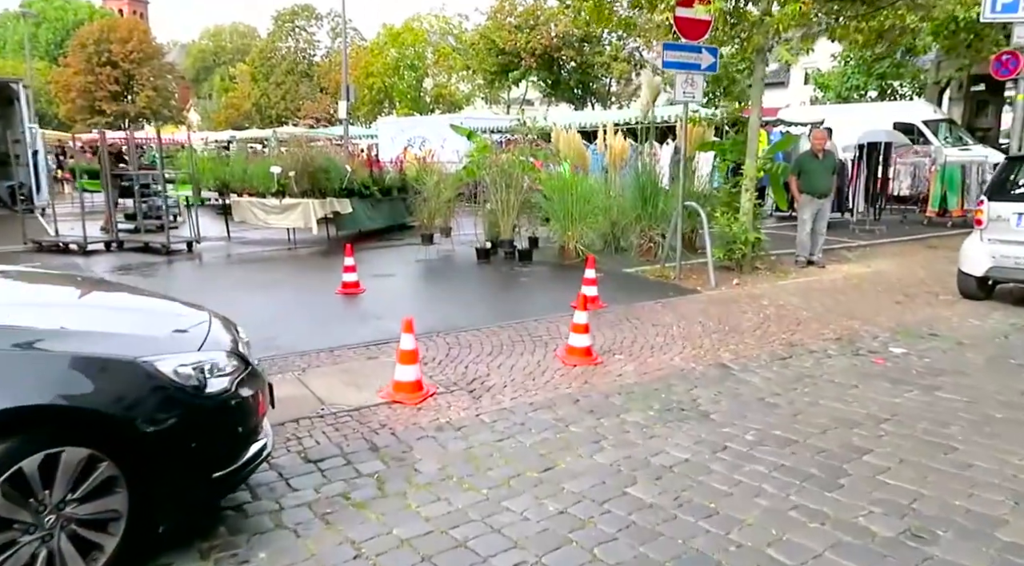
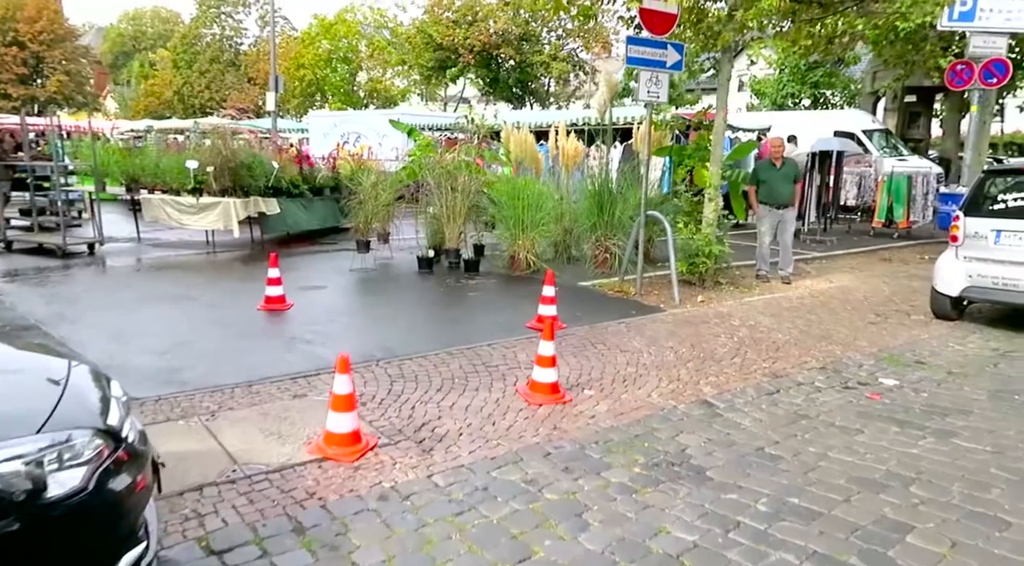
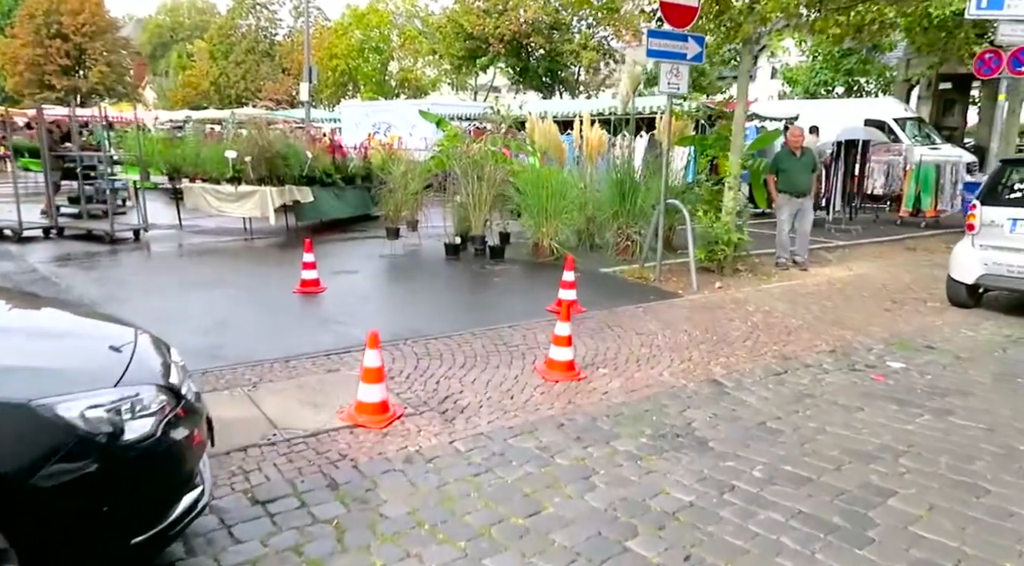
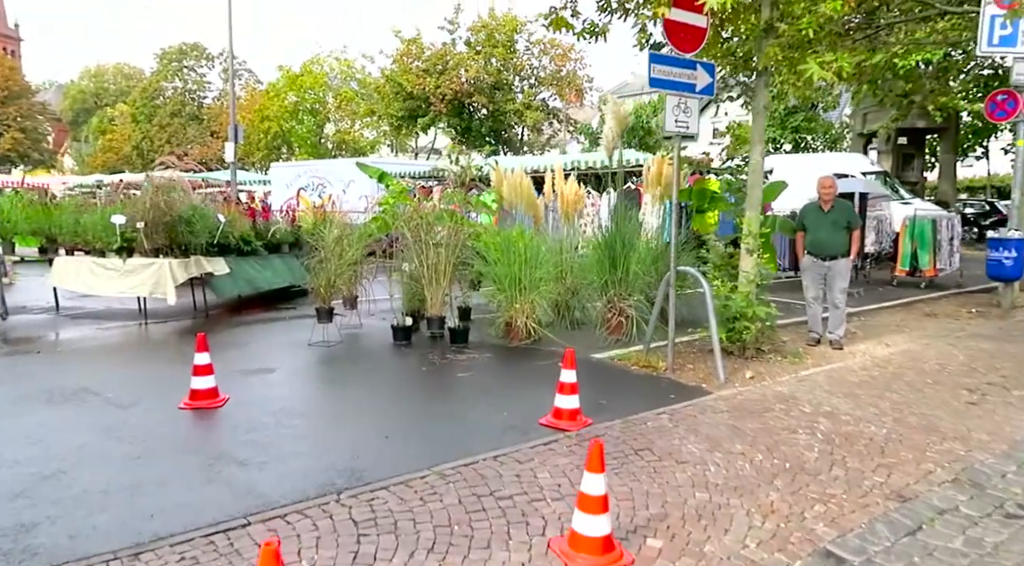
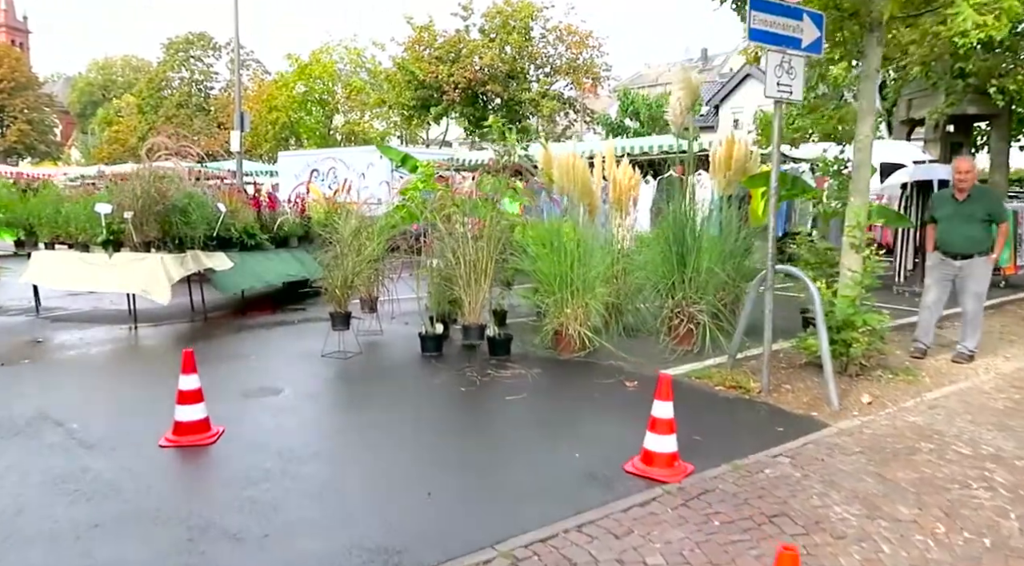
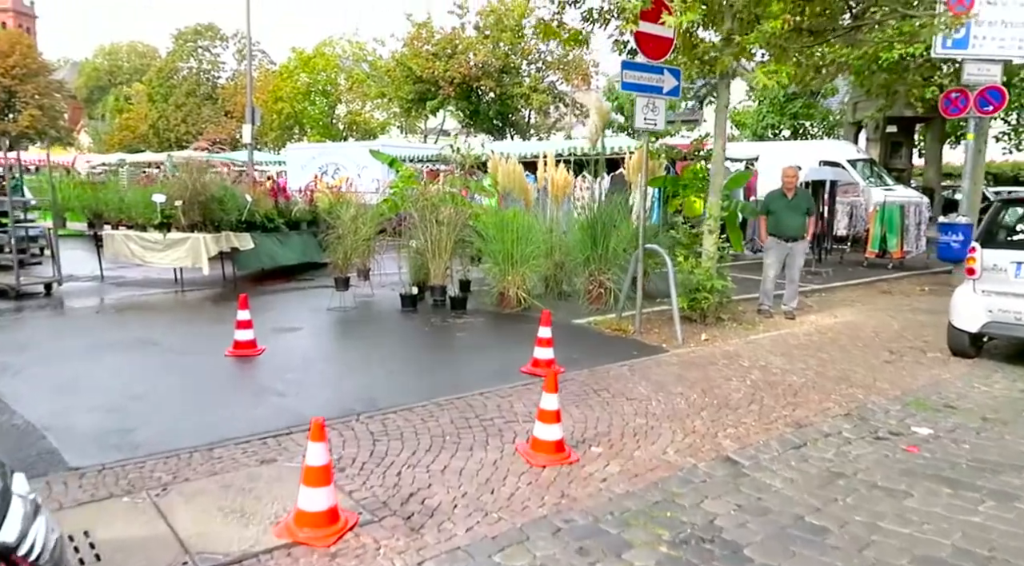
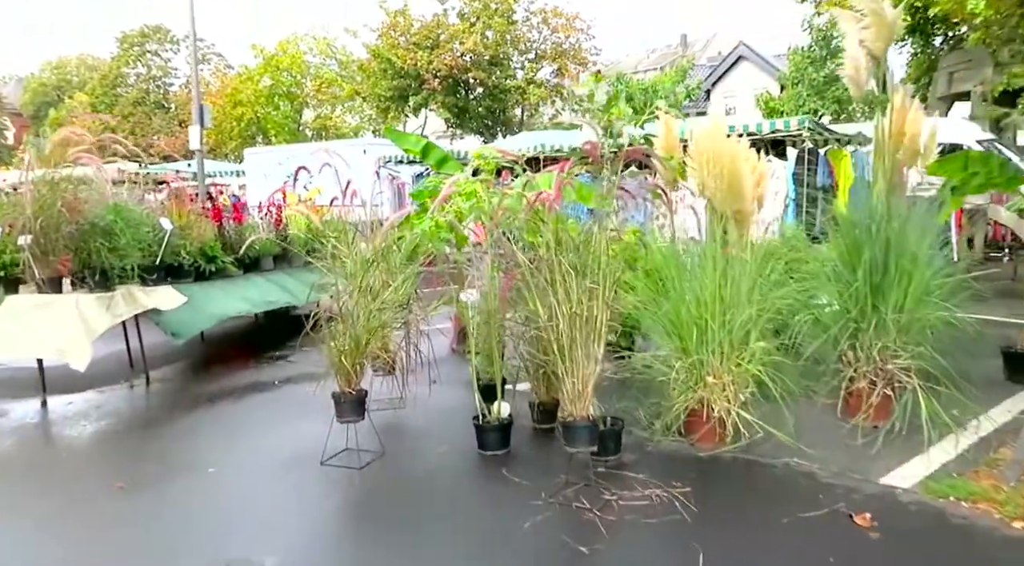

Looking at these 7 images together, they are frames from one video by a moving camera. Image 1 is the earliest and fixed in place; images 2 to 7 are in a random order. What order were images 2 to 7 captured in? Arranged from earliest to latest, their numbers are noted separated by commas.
3, 2, 6, 4, 5, 7
